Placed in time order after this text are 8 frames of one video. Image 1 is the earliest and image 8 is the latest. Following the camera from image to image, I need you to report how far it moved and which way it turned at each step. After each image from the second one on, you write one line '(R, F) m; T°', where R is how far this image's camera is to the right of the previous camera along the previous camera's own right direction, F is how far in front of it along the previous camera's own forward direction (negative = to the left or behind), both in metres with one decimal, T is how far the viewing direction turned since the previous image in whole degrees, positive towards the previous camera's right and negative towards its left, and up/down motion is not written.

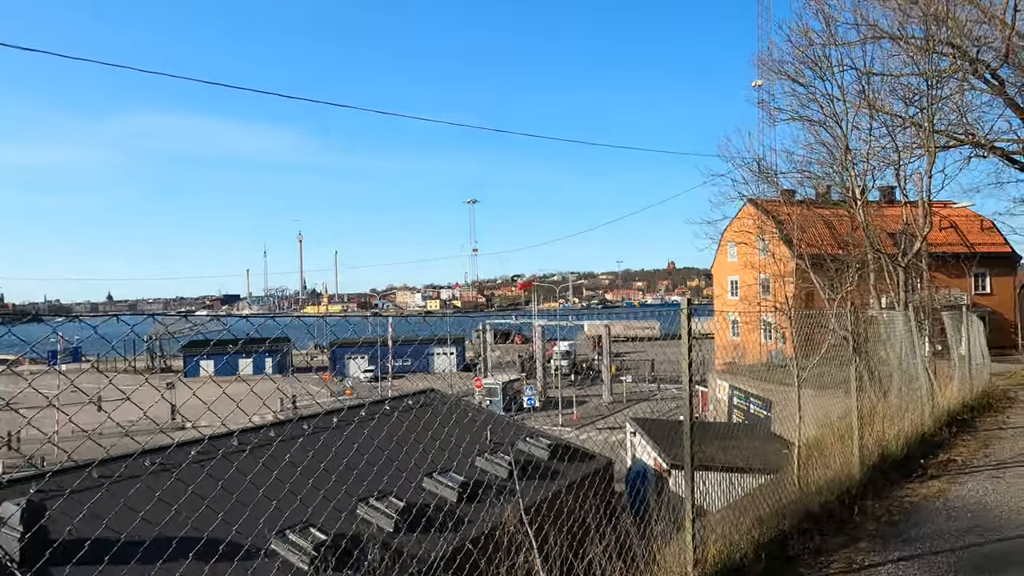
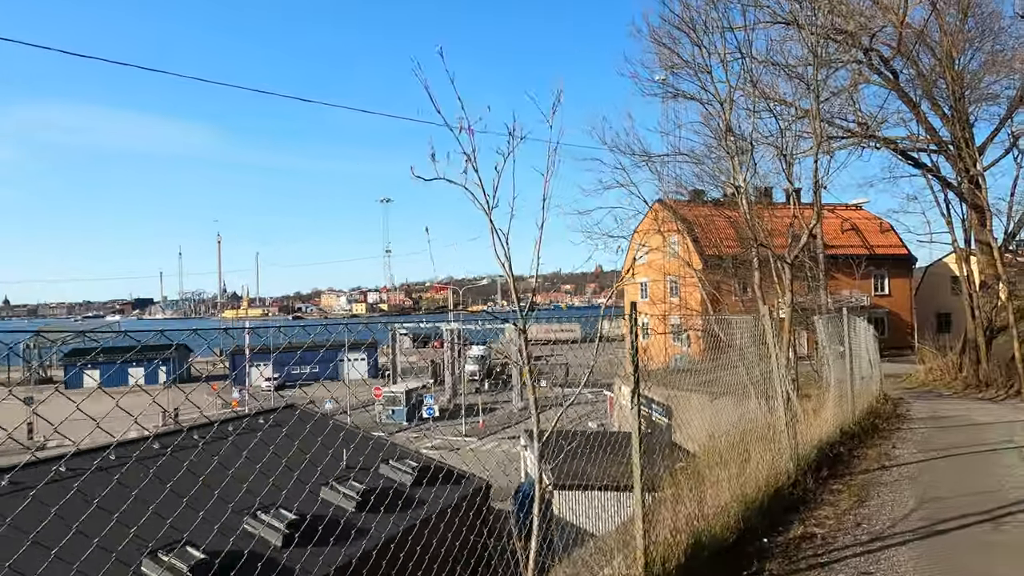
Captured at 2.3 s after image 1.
(+0.4, +0.5) m; +6°
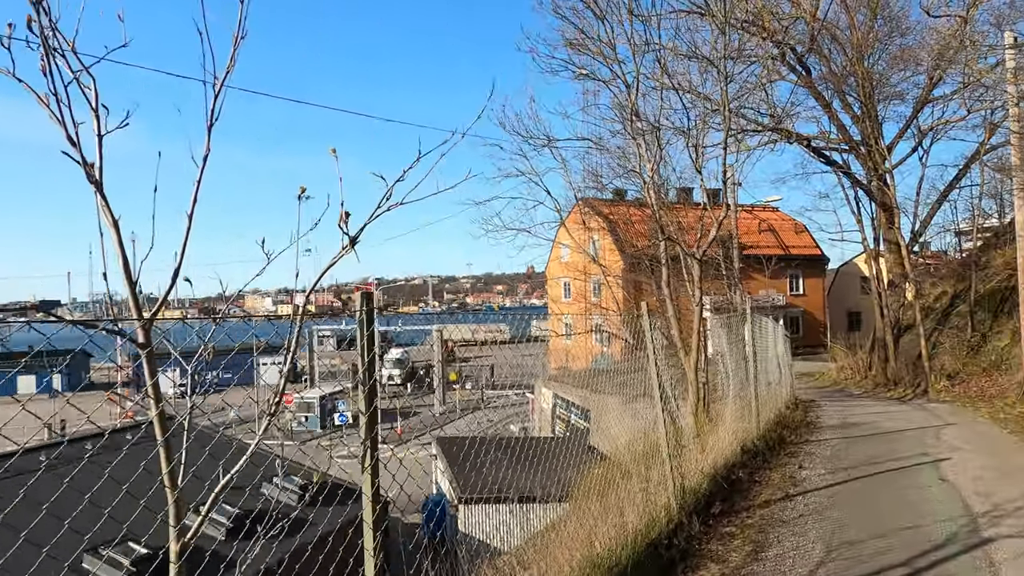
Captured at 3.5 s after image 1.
(+0.2, +0.3) m; +6°
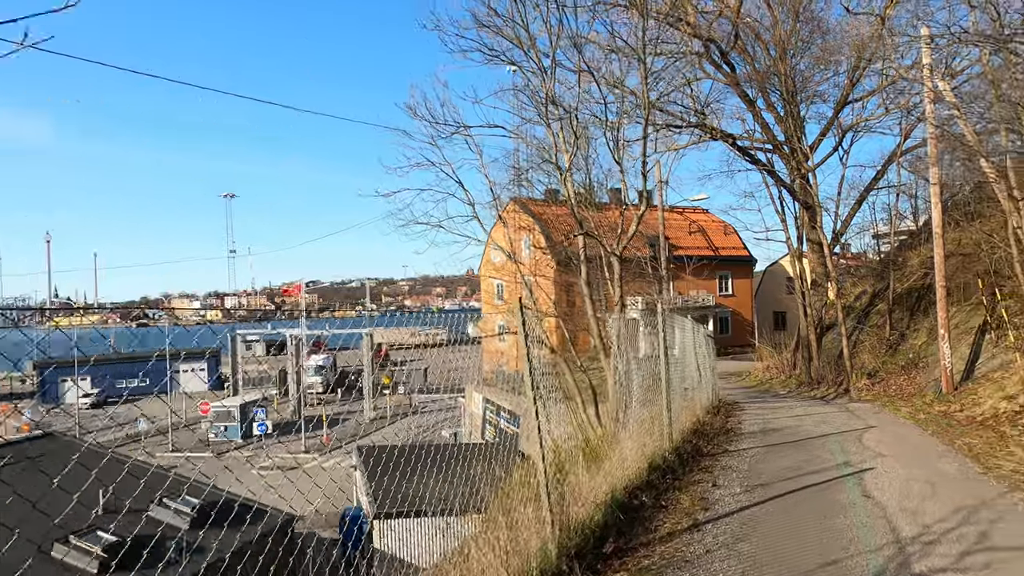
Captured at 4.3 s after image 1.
(+0.1, +0.2) m; +5°
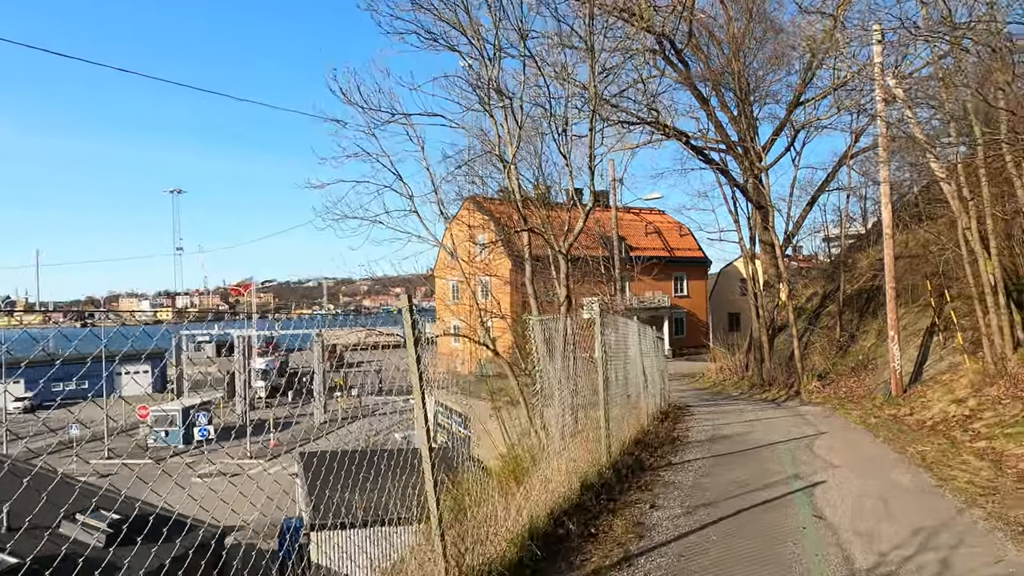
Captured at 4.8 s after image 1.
(+0.1, +0.1) m; +3°
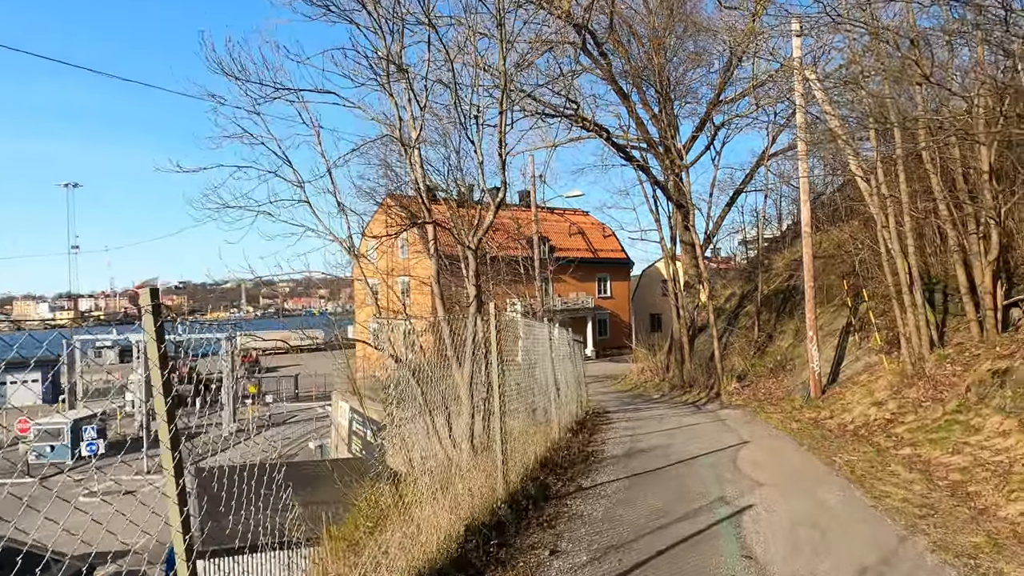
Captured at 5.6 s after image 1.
(+0.1, +0.2) m; +6°
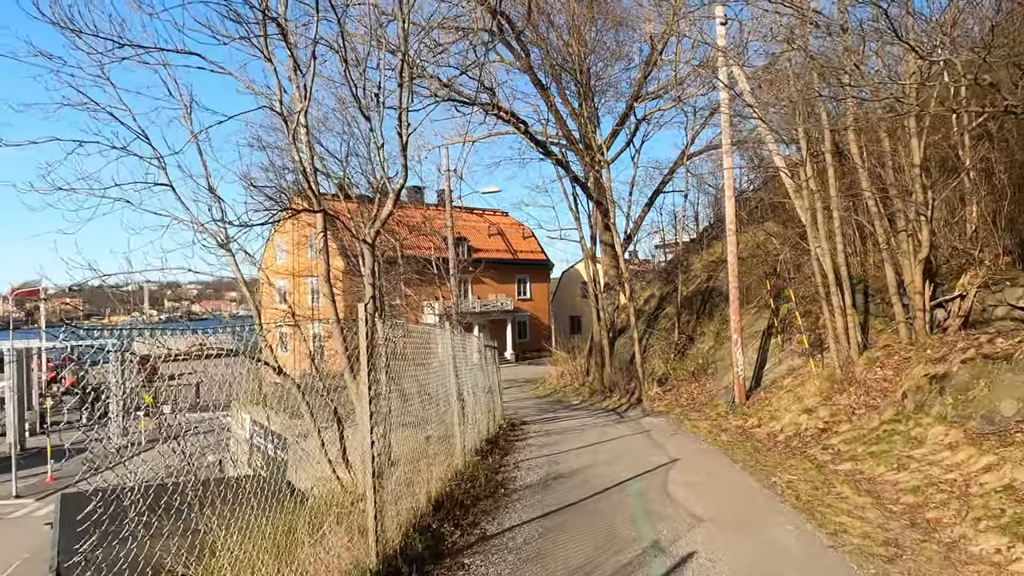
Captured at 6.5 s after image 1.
(0.0, +0.2) m; +7°
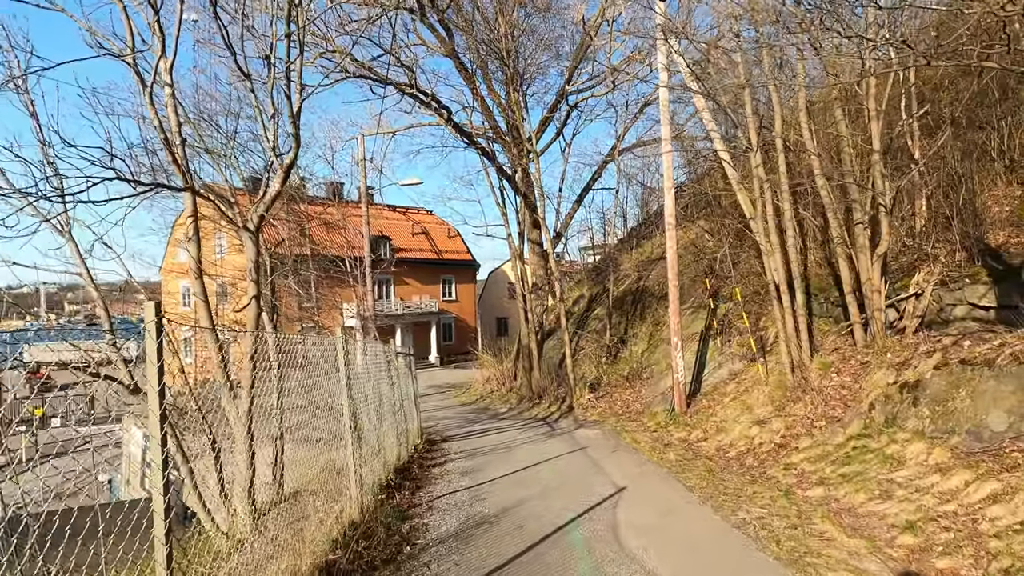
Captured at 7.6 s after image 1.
(0.0, +0.3) m; +6°
